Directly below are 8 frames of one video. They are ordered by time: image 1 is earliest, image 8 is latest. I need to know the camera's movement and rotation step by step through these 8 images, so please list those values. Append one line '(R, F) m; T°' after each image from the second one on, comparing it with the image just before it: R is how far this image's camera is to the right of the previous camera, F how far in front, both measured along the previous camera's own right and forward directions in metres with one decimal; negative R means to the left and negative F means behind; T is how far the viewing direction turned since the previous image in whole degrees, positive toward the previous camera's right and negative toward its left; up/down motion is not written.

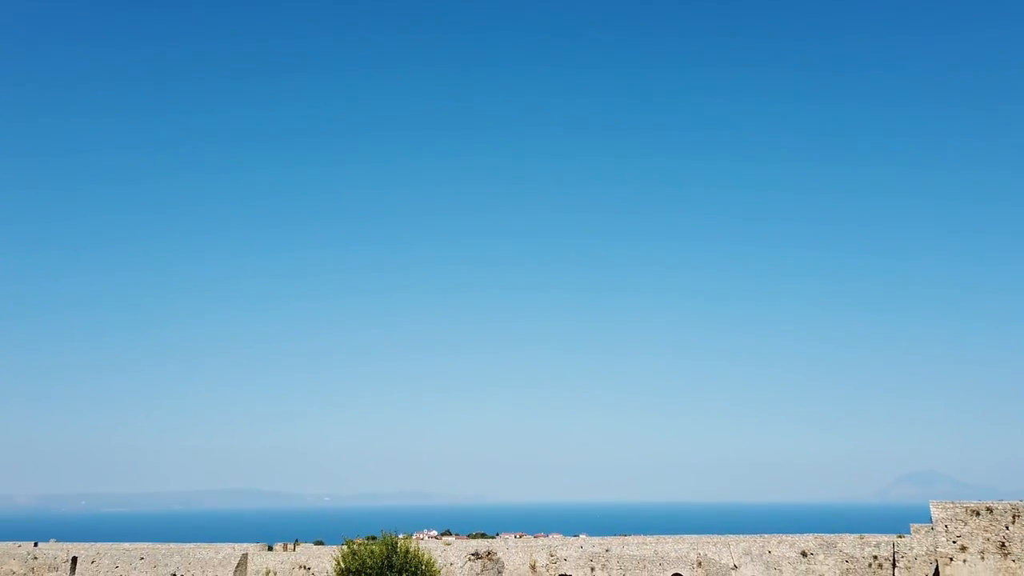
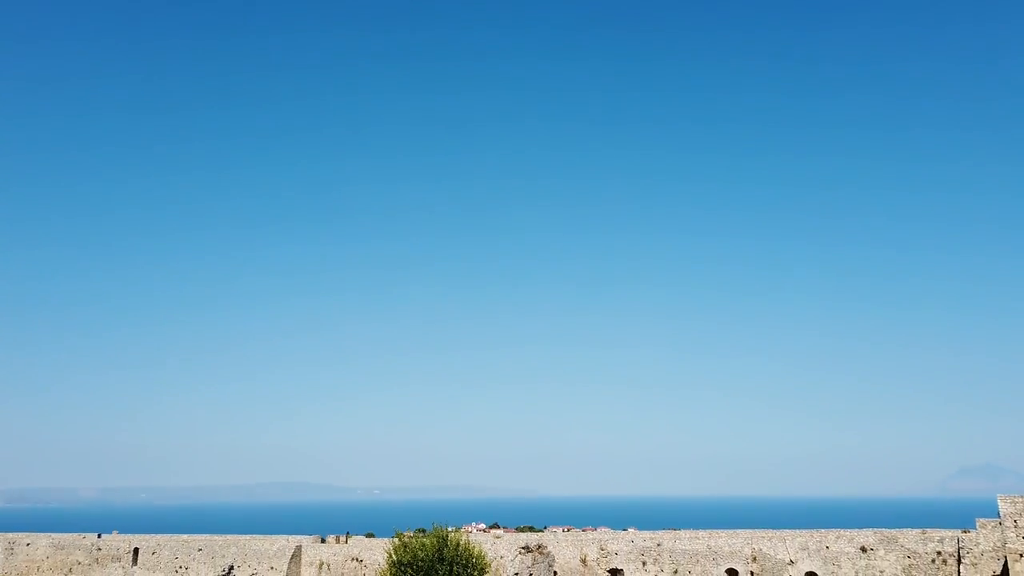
(-0.1, +0.2) m; -3°
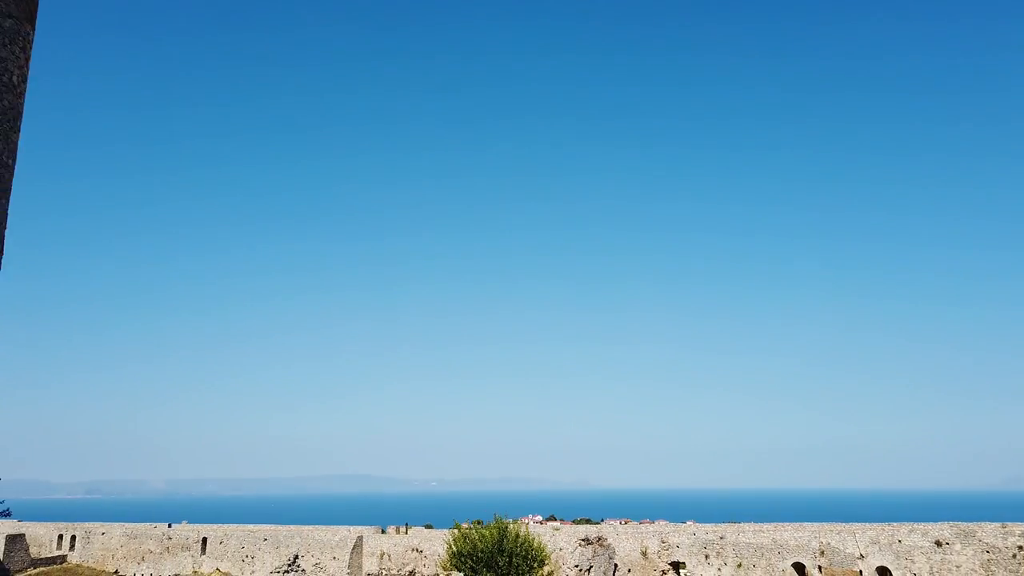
(-0.1, +0.2) m; -4°
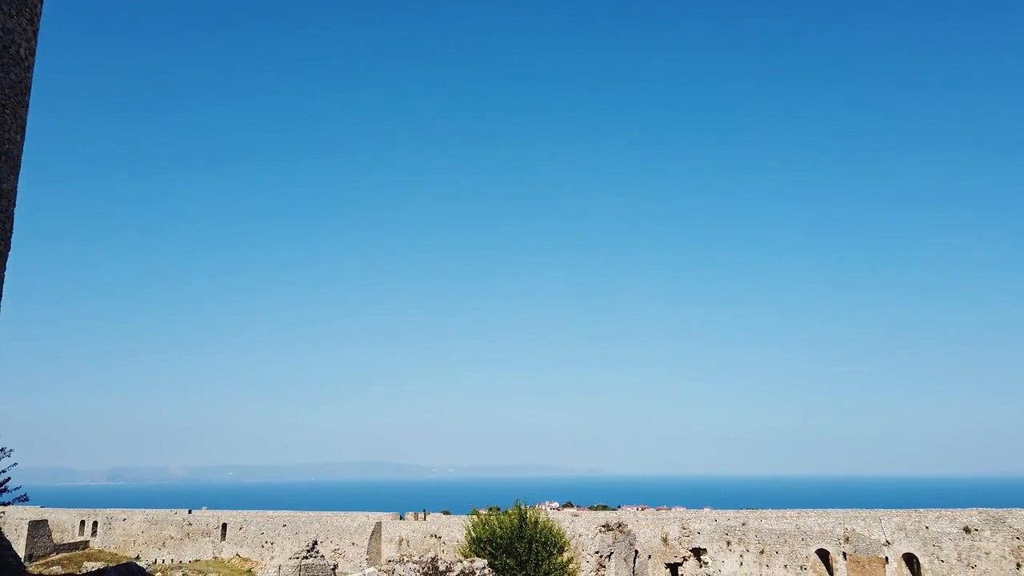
(-0.1, +0.4) m; -1°
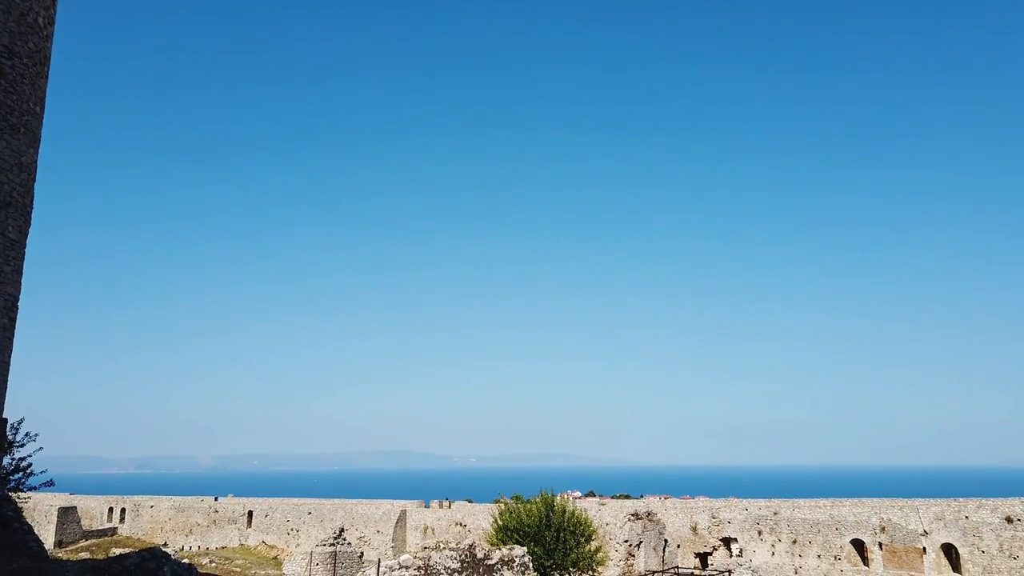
(-0.2, +0.5) m; -2°
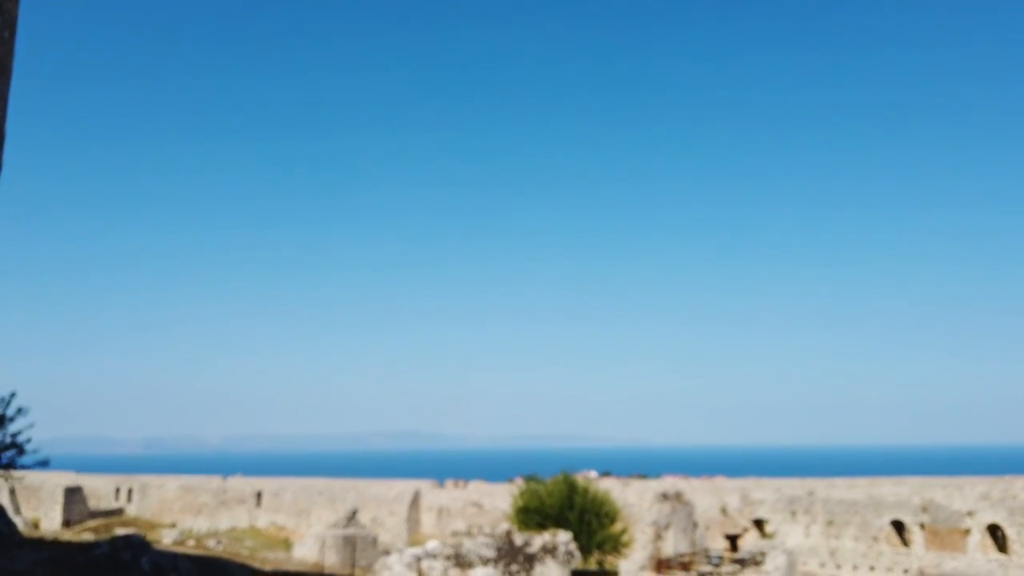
(-0.4, +1.7) m; -1°
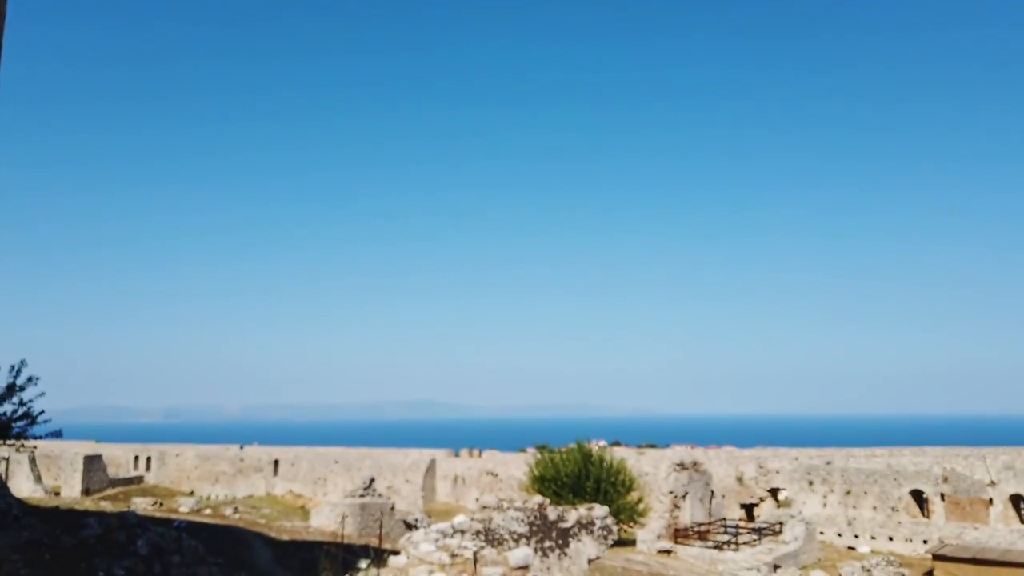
(-0.1, +0.4) m; -1°
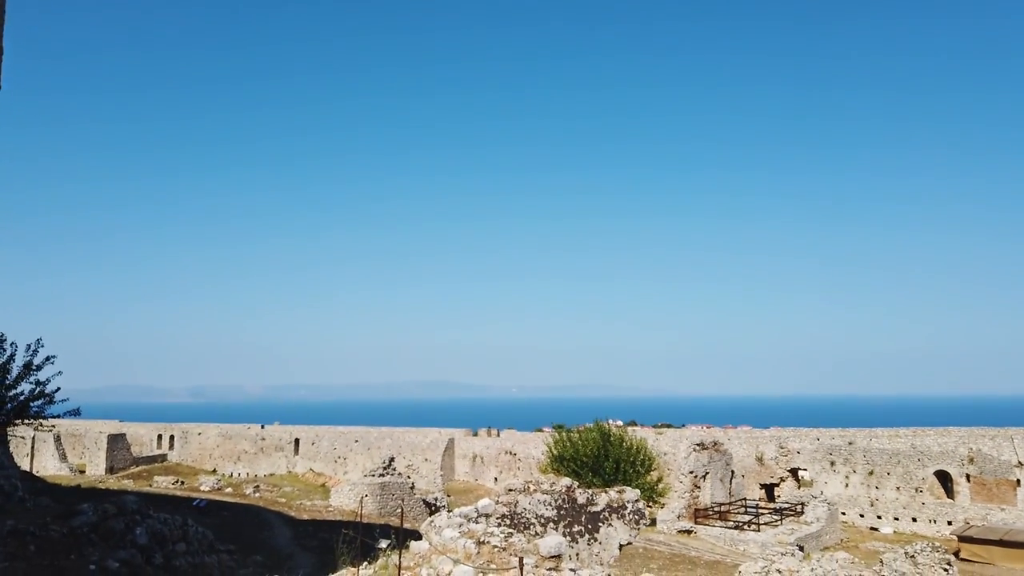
(0.0, +0.2) m; -1°
